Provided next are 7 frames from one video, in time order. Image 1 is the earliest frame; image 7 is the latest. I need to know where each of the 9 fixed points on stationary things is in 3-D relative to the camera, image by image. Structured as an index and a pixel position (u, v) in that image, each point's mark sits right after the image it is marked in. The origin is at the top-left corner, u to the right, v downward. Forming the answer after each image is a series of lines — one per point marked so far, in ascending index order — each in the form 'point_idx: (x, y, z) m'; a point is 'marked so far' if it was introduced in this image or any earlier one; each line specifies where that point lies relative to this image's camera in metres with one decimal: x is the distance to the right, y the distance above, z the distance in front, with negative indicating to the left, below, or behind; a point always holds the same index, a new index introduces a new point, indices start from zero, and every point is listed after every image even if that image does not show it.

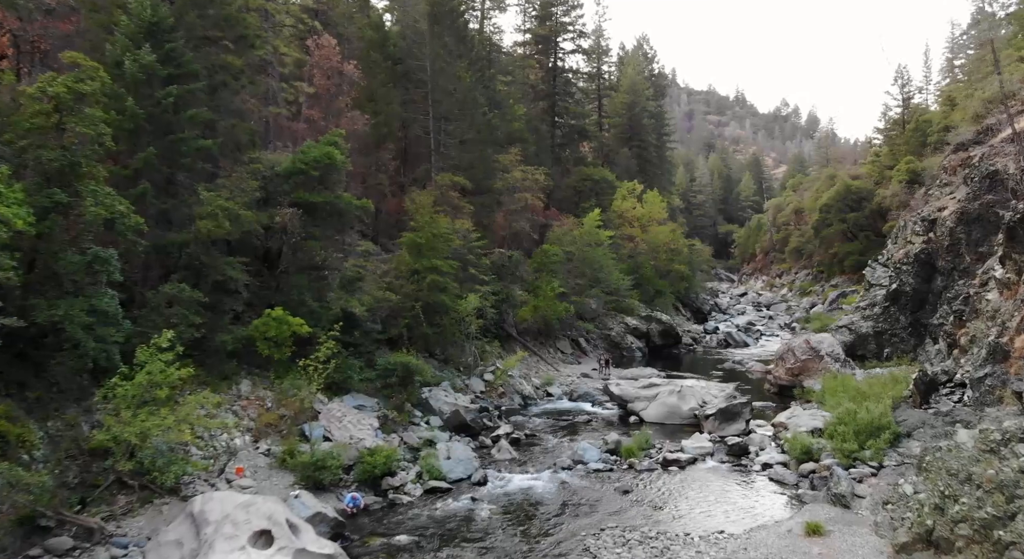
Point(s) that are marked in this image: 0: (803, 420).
0: (+8.5, -4.1, +19.4) m
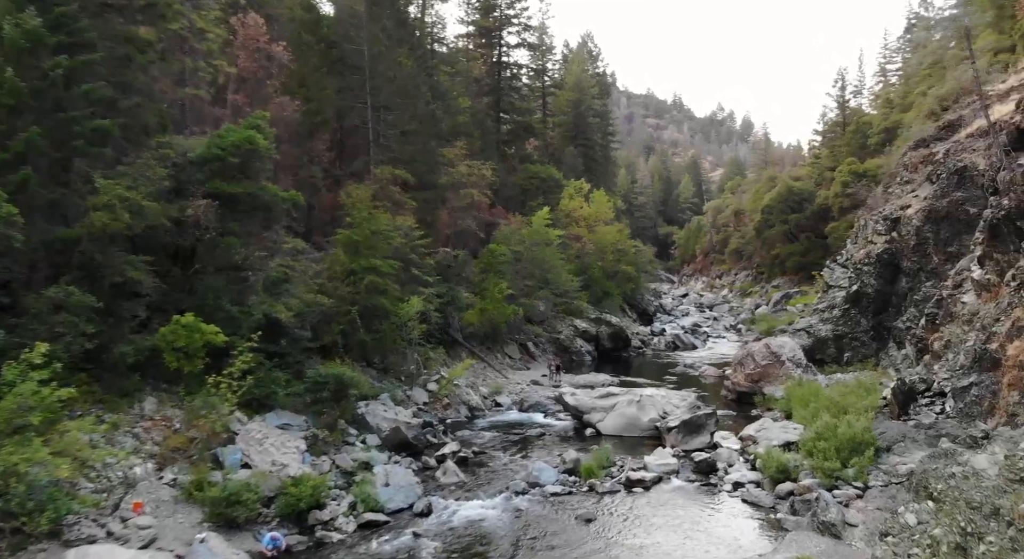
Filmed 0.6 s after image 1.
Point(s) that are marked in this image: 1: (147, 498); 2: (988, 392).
0: (+7.1, -4.2, +18.0) m
1: (-8.5, -5.1, +15.4) m
2: (+10.4, -2.5, +14.5) m
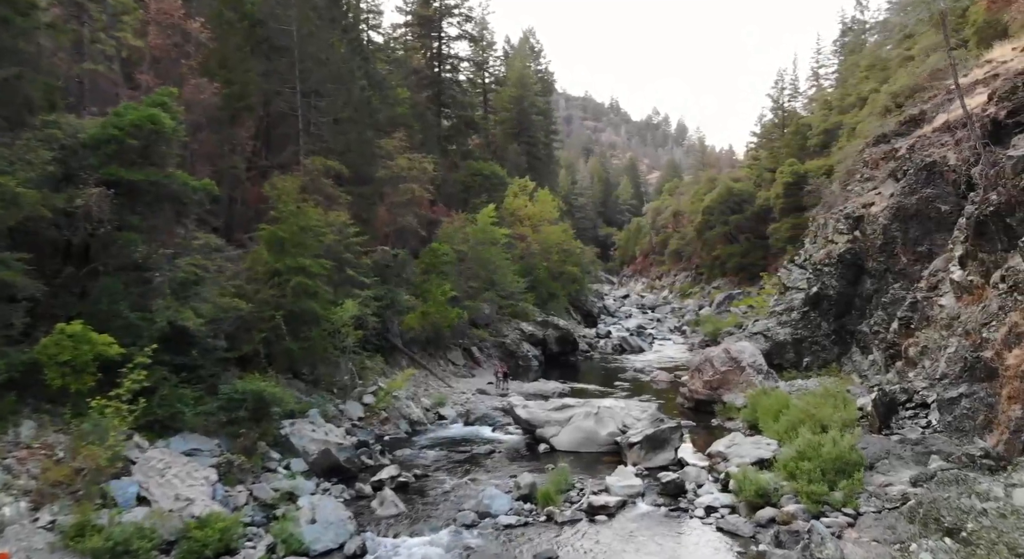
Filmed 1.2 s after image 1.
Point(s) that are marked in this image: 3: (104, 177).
0: (+5.8, -4.2, +16.5) m
1: (-9.5, -5.1, +12.5) m
2: (+9.4, -2.5, +13.3) m
3: (-11.1, +2.8, +18.1) m
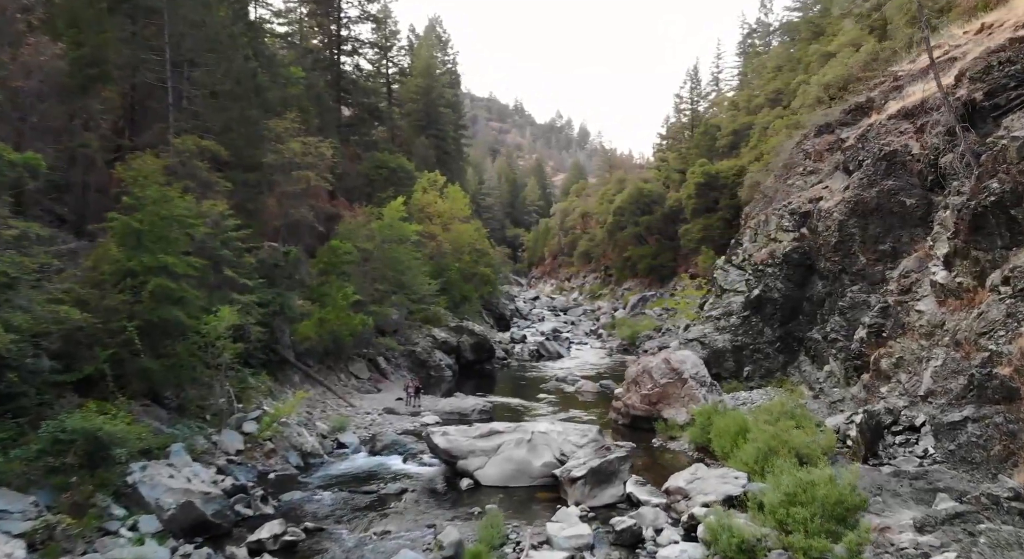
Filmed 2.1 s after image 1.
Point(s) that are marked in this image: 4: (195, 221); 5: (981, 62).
0: (+4.1, -4.3, +13.9) m
1: (-10.4, -5.2, +7.8) m
2: (+8.2, -2.6, +11.3) m
3: (-12.8, +2.7, +13.1) m
4: (-9.6, +1.7, +20.0) m
5: (+11.6, +5.3, +16.4) m
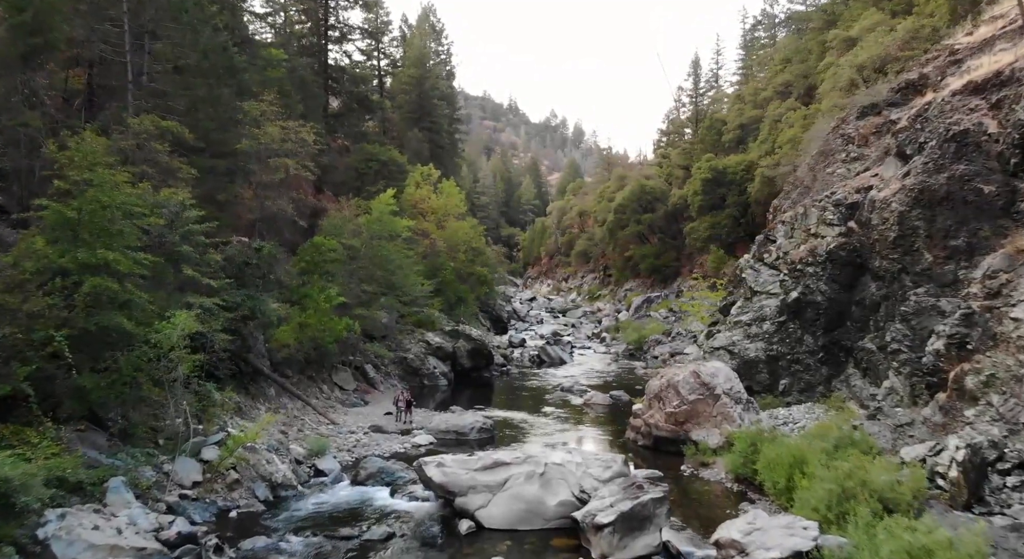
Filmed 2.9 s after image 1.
0: (+4.3, -4.3, +11.1) m
1: (-10.1, -5.2, +4.9) m
2: (+8.4, -2.6, +8.5) m
3: (-12.6, +2.7, +10.2) m
4: (-9.4, +1.7, +17.1) m
5: (+11.7, +5.3, +13.7) m
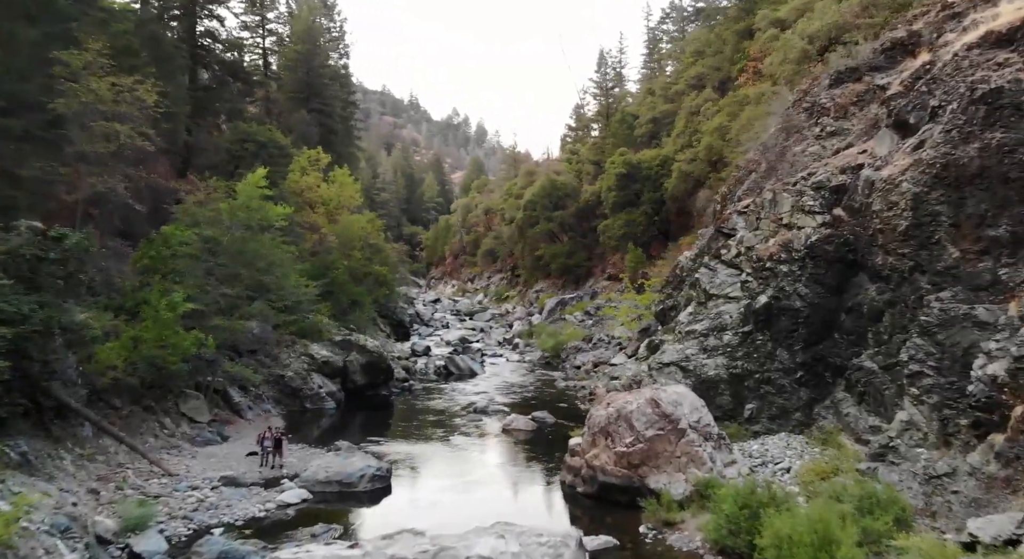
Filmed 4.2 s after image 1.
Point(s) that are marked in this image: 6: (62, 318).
0: (+3.4, -4.3, +7.0) m
1: (-10.0, -5.2, -1.3) m
2: (+7.8, -2.6, +5.0) m
3: (-13.3, +2.7, +3.6) m
4: (-11.1, +1.7, +10.9) m
5: (+10.3, +5.3, +10.7) m
6: (-10.7, -0.9, +15.4) m
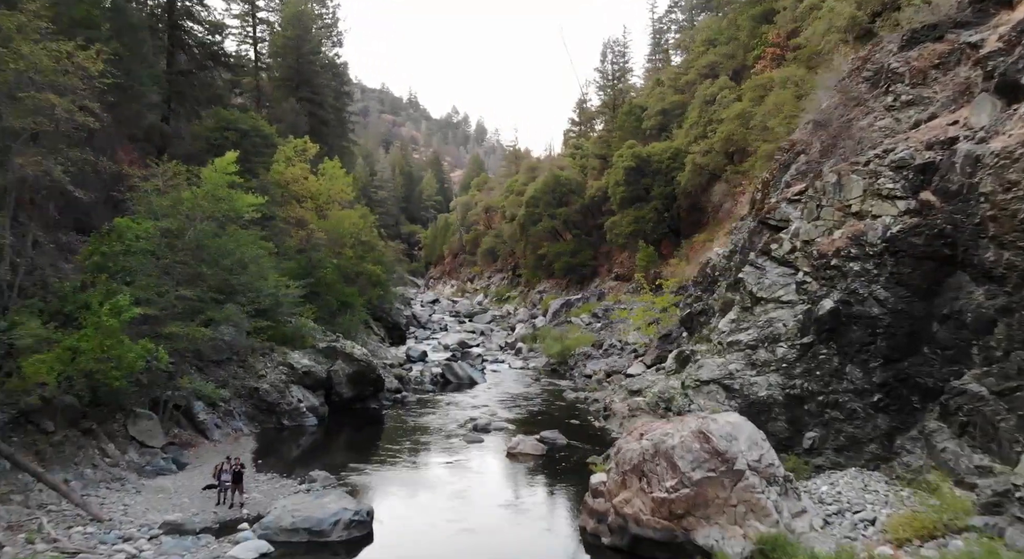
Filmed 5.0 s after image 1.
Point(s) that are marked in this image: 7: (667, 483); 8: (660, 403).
0: (+3.6, -4.3, +4.1) m
1: (-9.9, -5.2, -4.2) m
2: (+8.0, -2.6, +2.1) m
3: (-13.1, +2.7, +0.7) m
4: (-10.9, +1.7, +7.9) m
5: (+10.5, +5.3, +7.7) m
6: (-10.5, -0.9, +12.4) m
7: (+2.6, -3.5, +11.4) m
8: (+3.7, -3.1, +16.6) m
